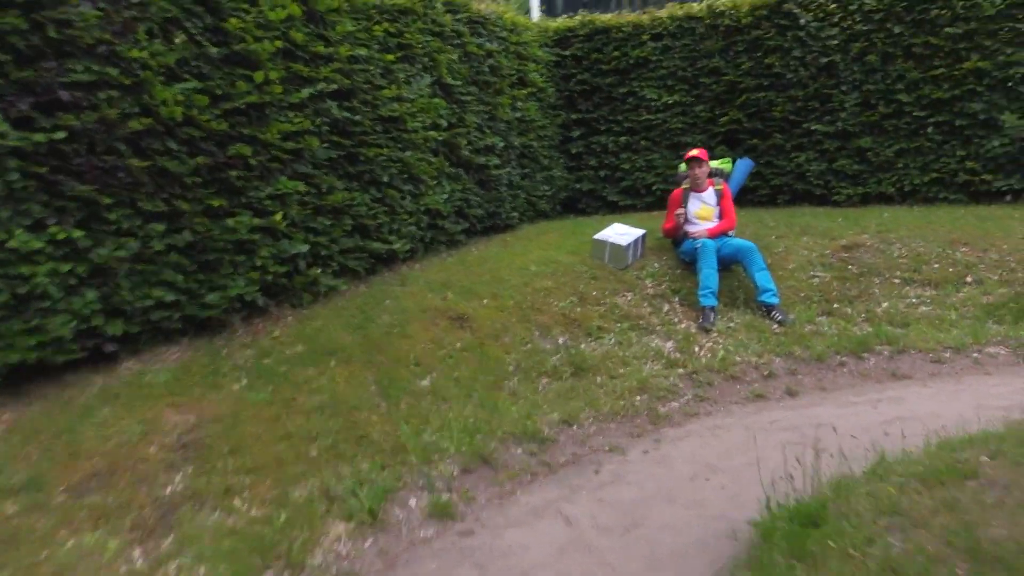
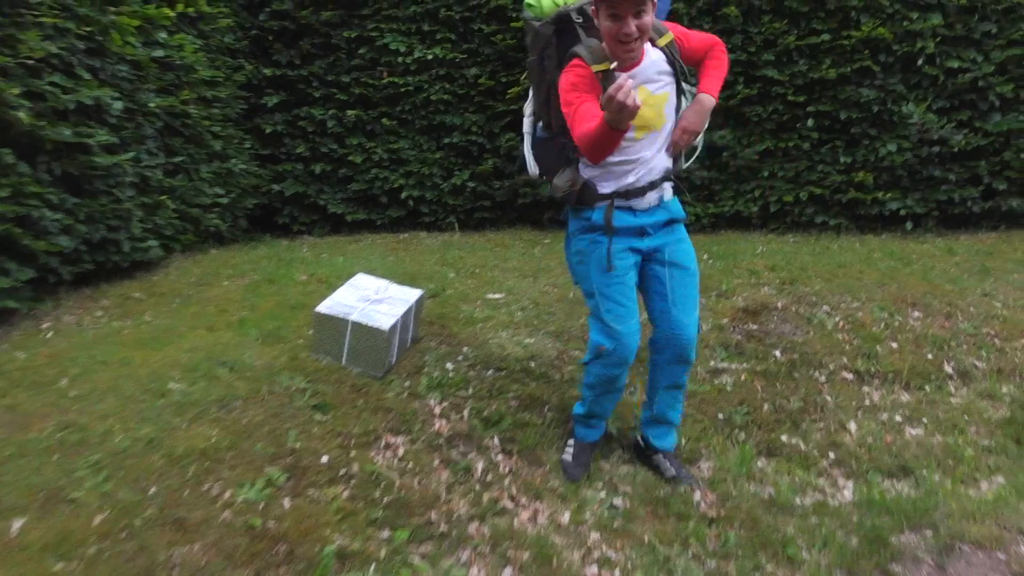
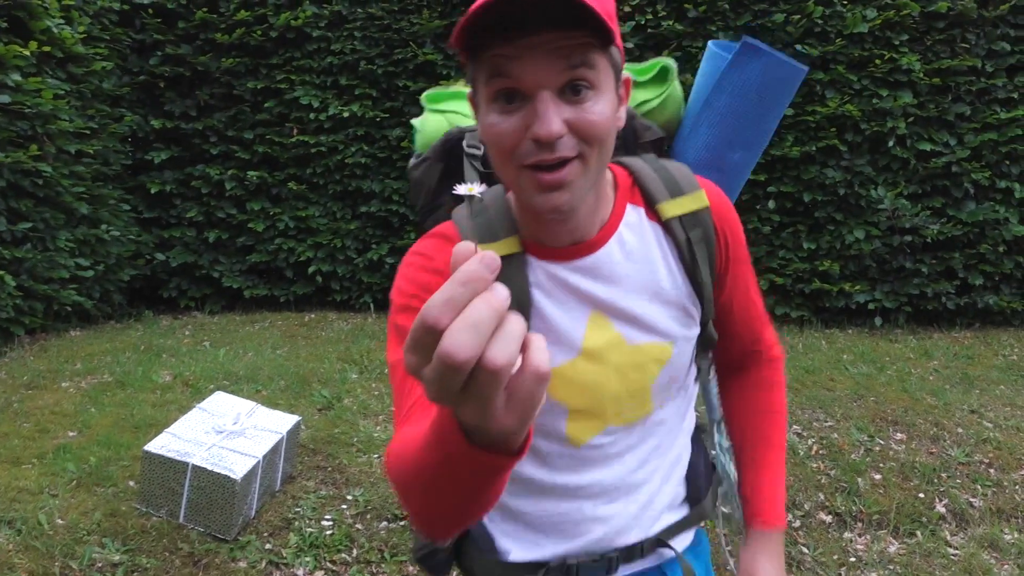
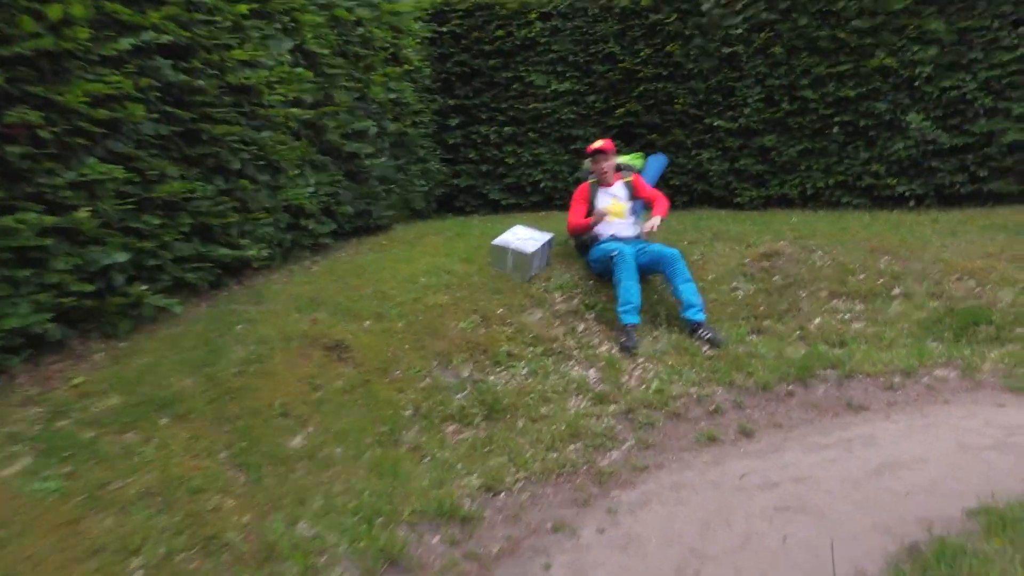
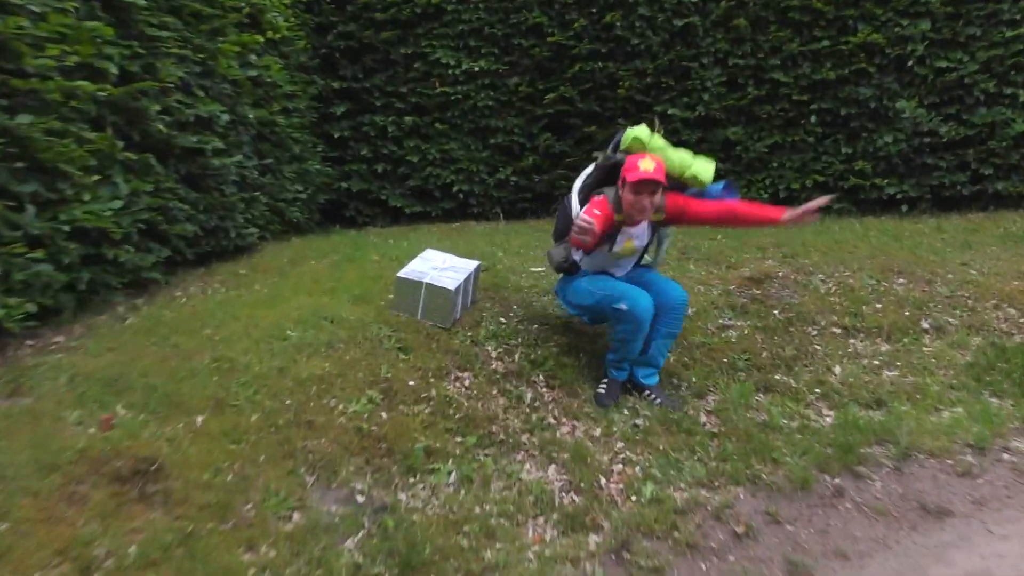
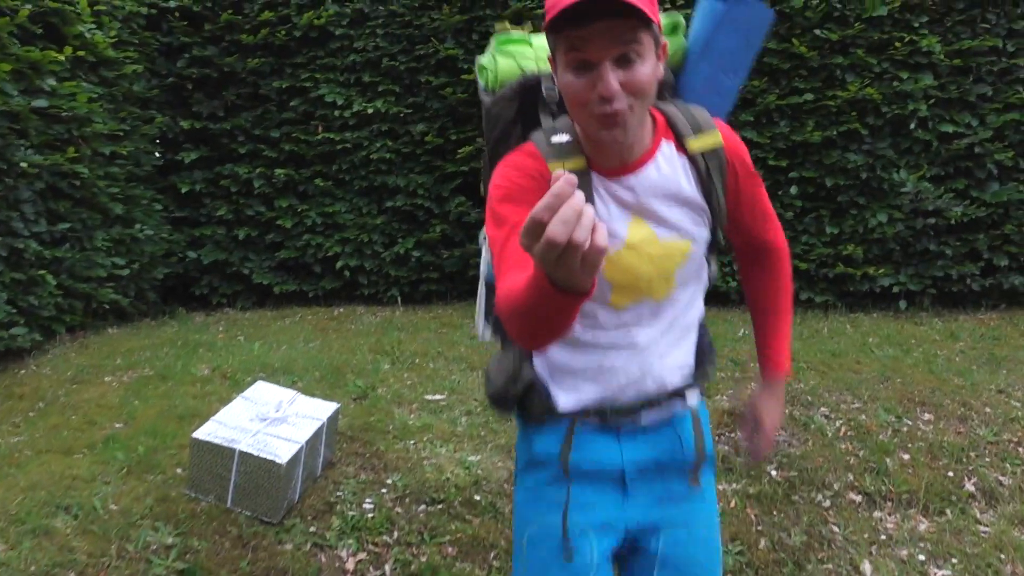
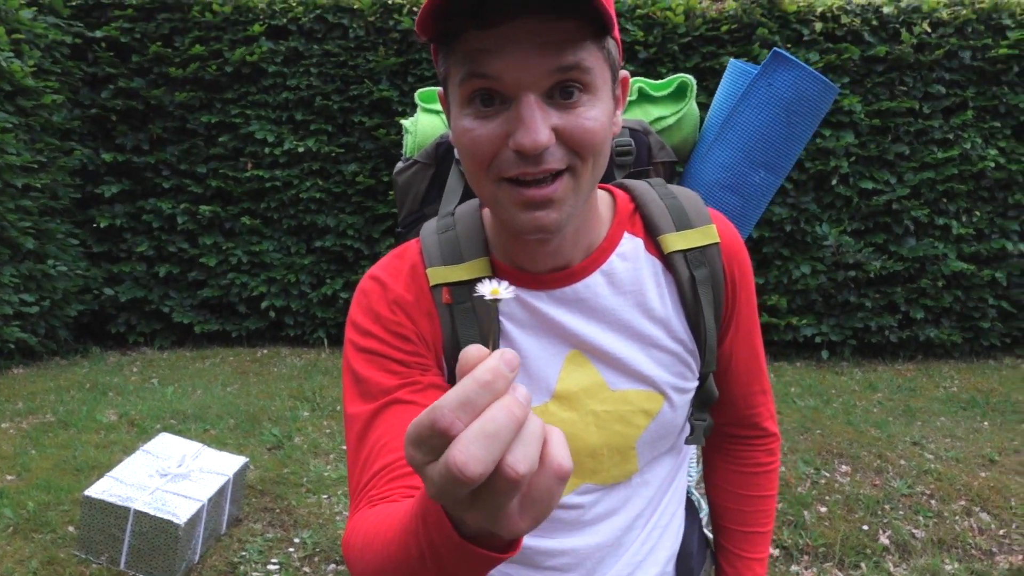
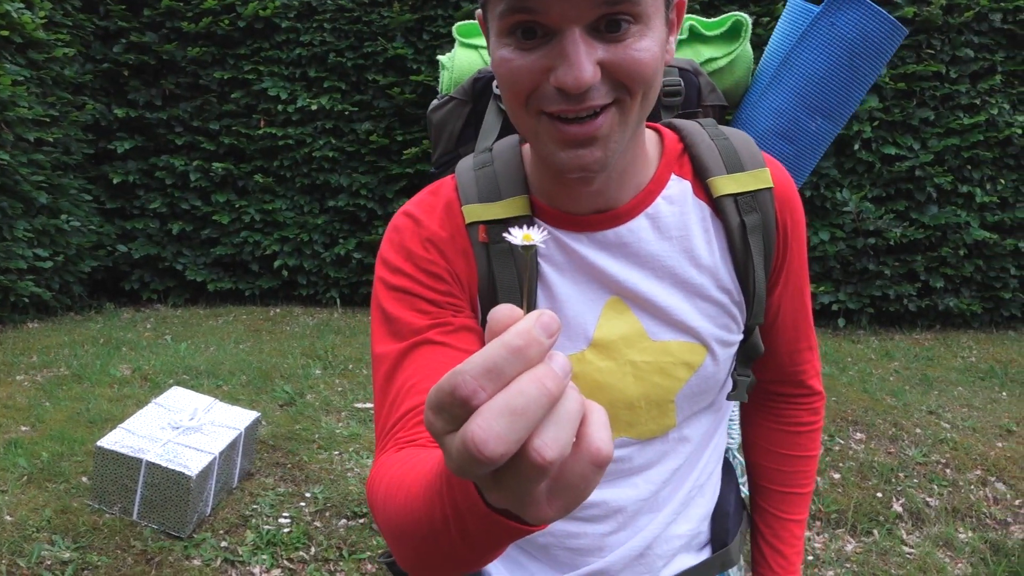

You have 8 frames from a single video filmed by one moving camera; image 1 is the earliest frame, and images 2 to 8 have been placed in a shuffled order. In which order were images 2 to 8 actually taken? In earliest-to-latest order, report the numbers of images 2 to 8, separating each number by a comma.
4, 5, 2, 6, 3, 8, 7
